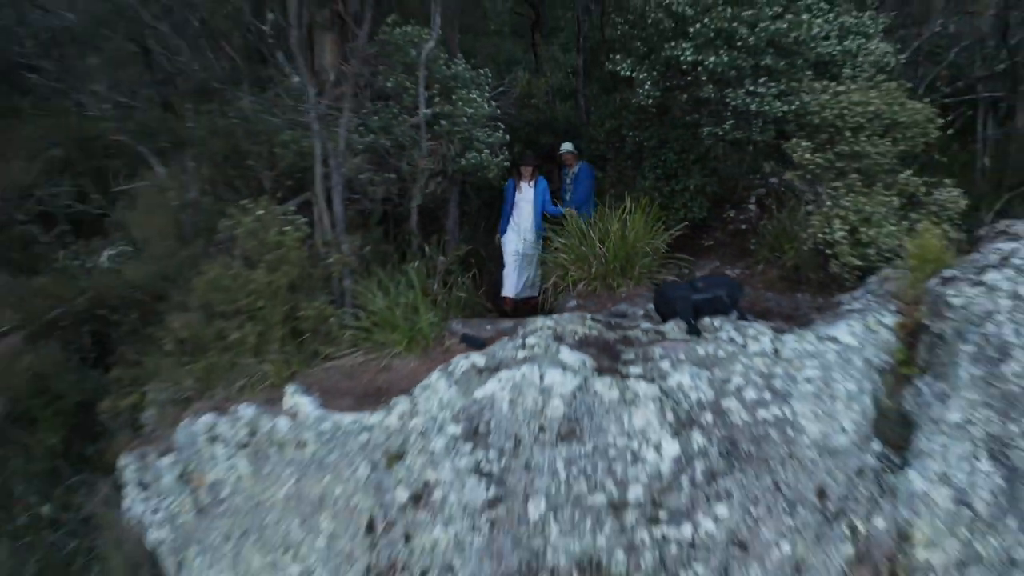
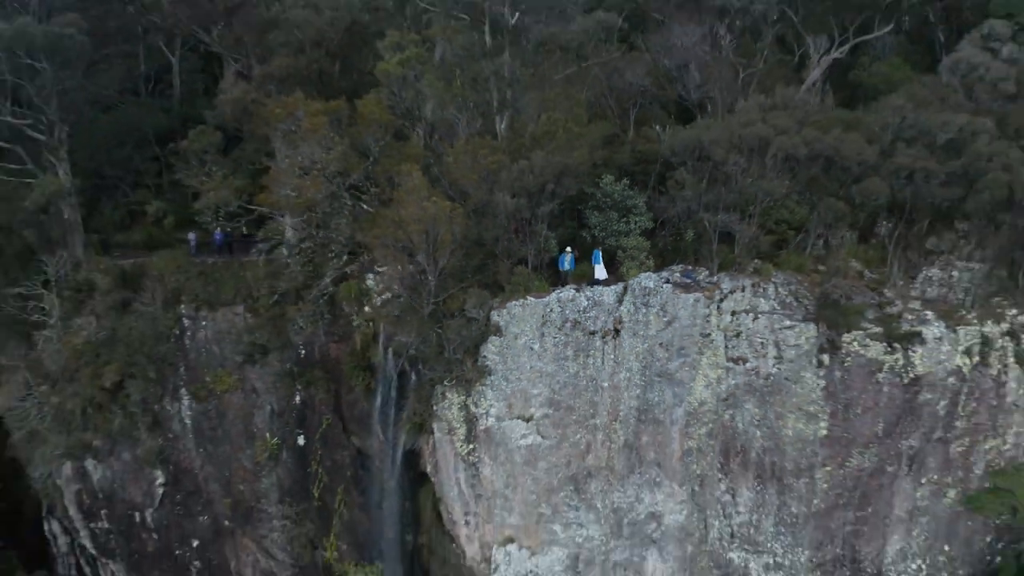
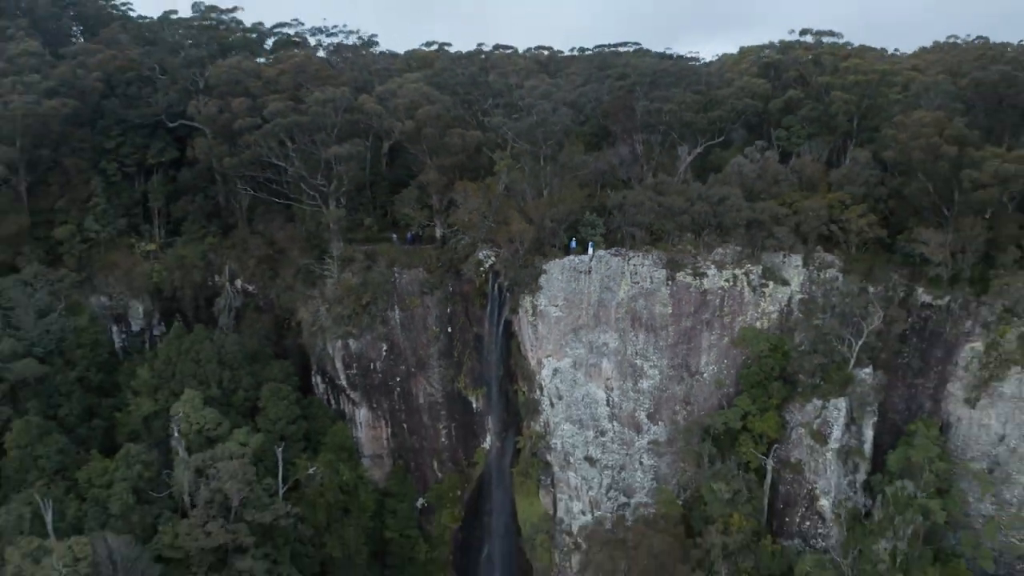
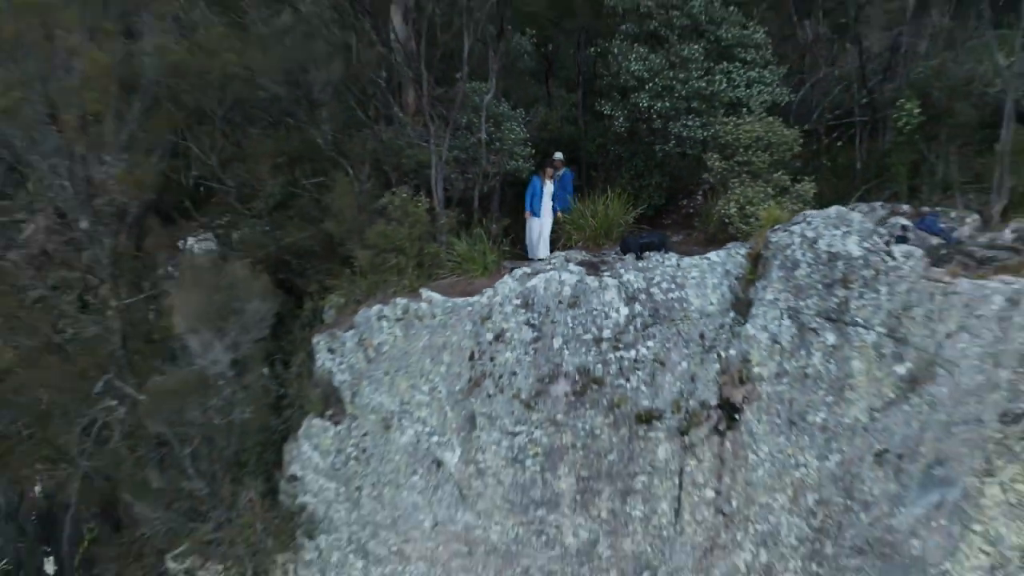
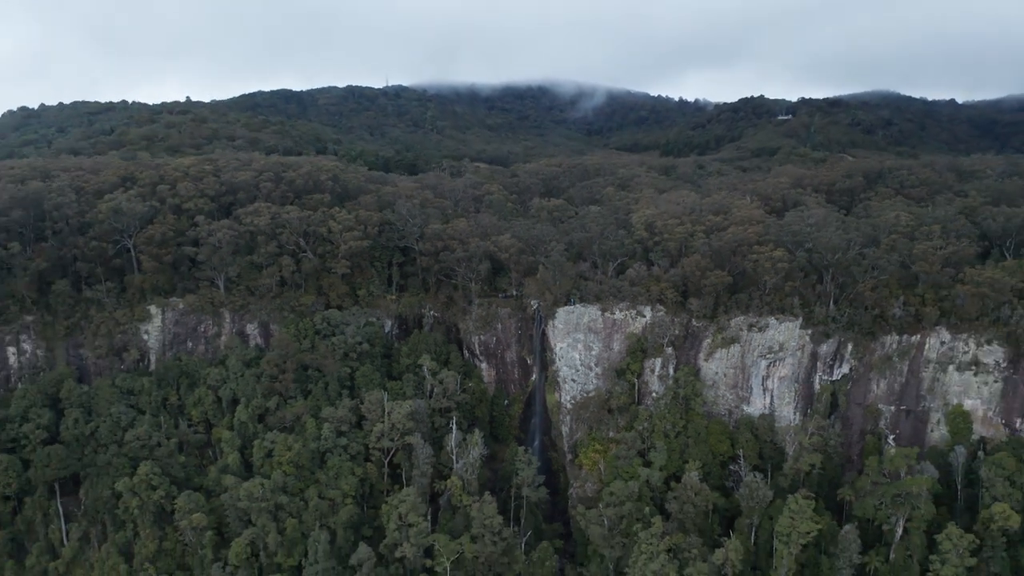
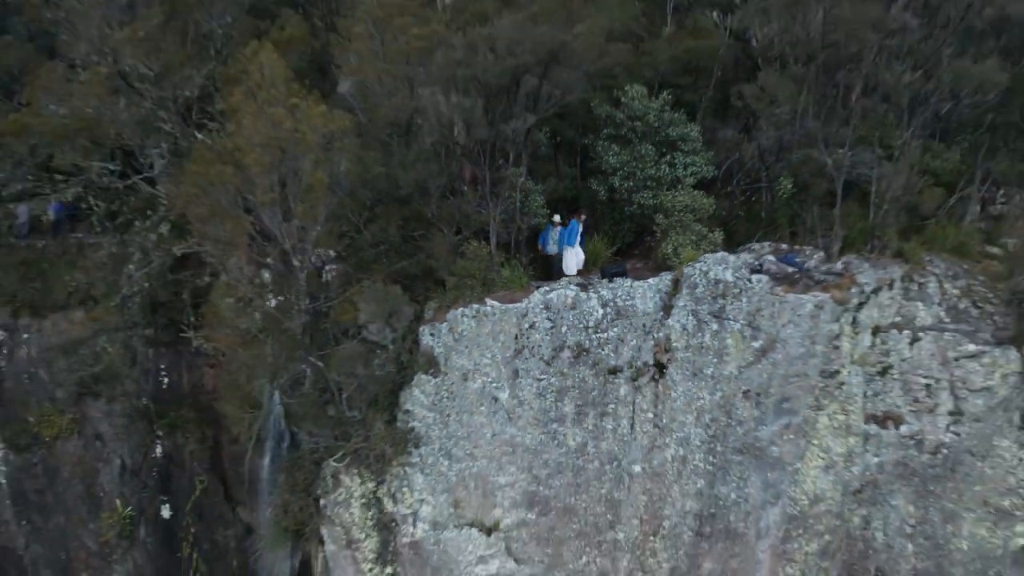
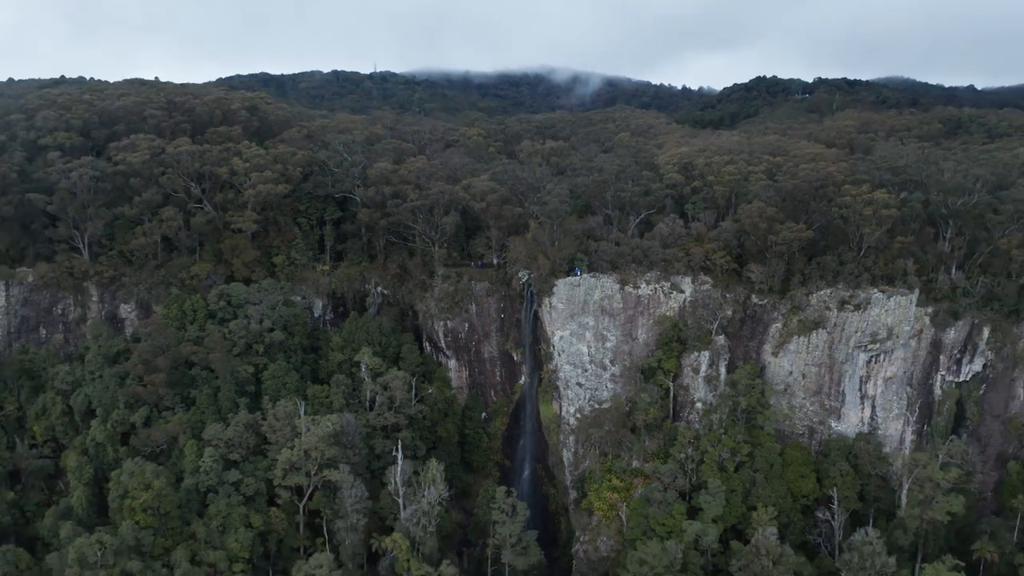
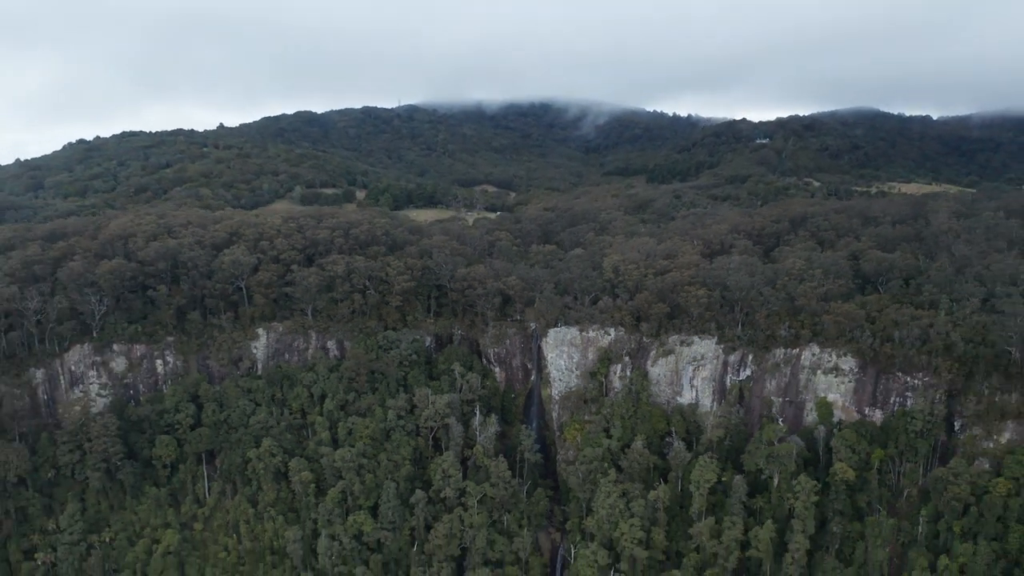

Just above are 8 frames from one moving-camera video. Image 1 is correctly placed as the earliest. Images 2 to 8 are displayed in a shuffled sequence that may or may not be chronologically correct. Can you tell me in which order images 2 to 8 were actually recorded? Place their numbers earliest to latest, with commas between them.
4, 6, 2, 3, 7, 5, 8
